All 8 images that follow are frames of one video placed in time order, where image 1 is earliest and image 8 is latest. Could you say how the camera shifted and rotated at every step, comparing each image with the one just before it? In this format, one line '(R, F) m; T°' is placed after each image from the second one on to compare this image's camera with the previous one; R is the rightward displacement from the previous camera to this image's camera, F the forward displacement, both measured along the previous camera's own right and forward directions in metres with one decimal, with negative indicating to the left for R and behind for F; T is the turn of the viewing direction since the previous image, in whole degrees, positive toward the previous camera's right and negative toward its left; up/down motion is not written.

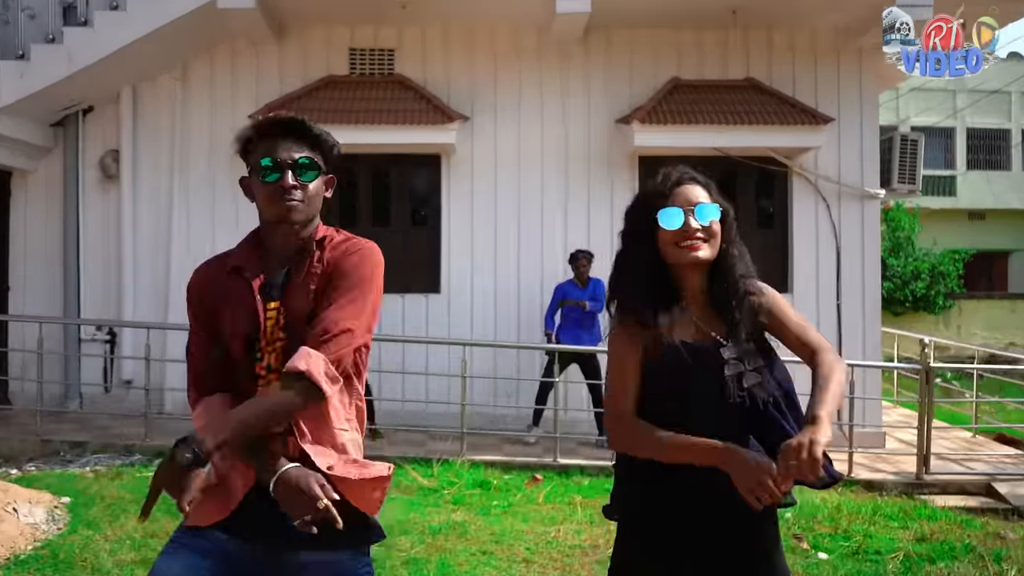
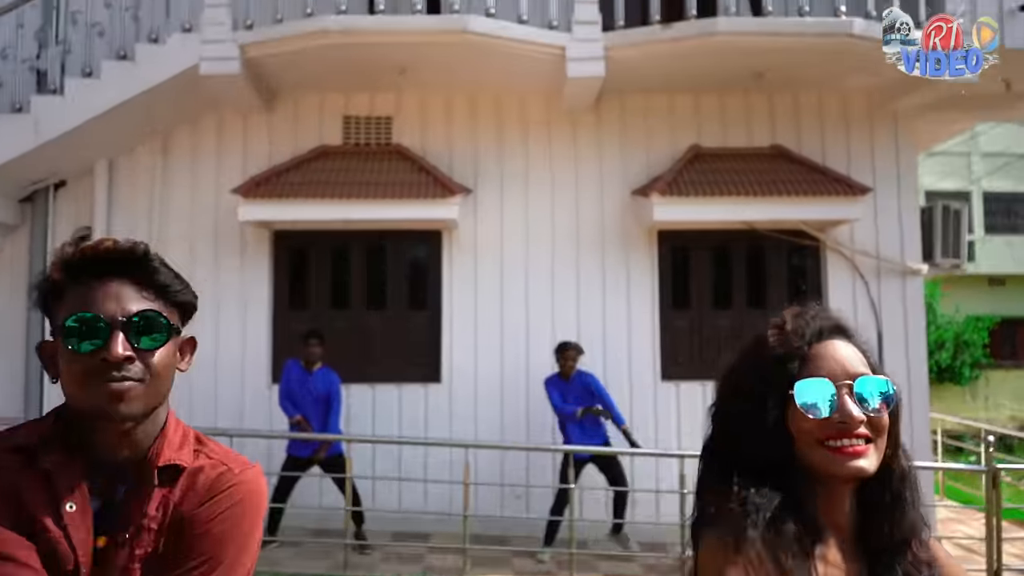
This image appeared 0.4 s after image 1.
(0.0, +0.7) m; 0°
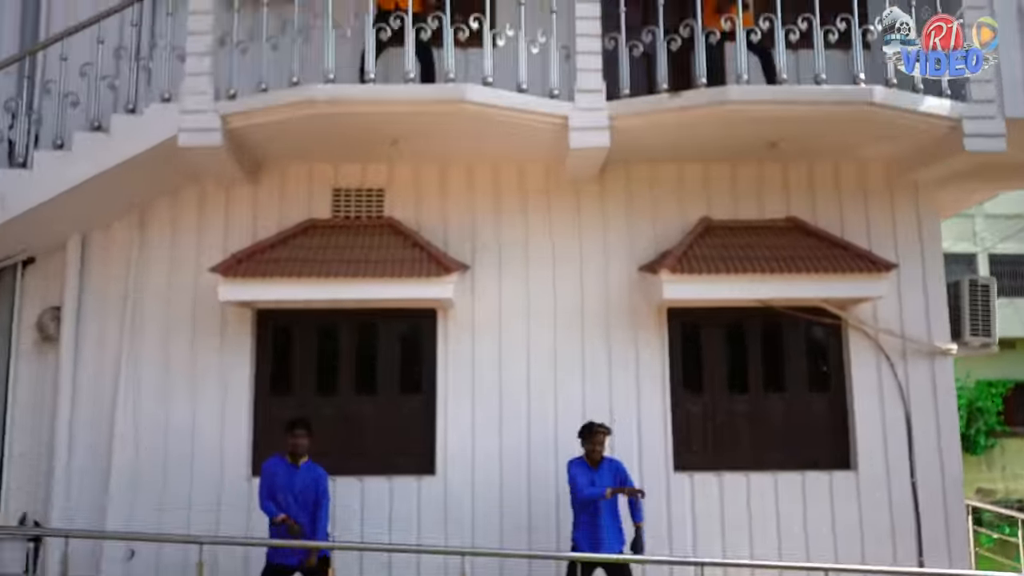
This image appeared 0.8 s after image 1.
(0.0, +0.5) m; 0°
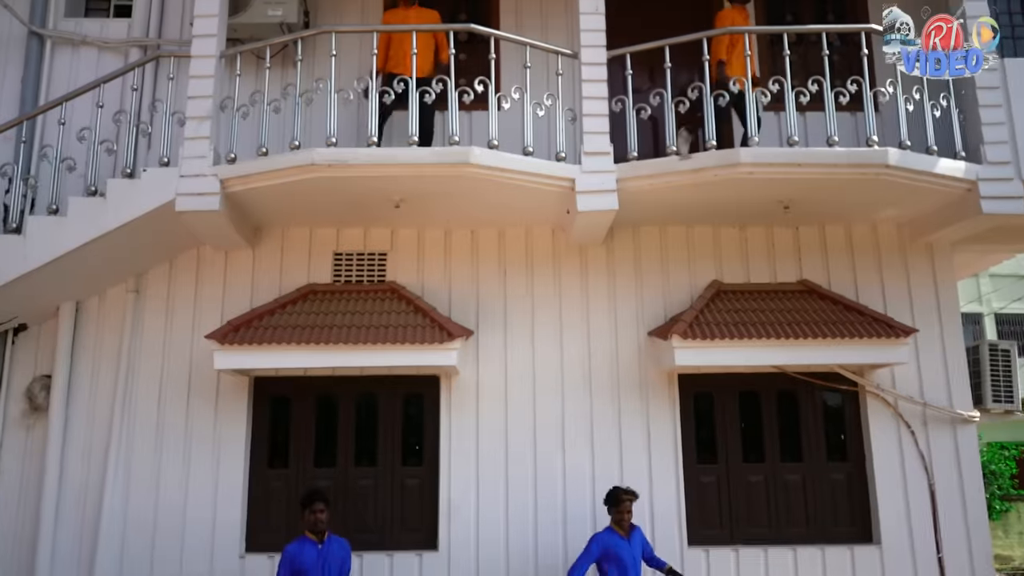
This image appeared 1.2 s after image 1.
(0.0, +0.2) m; 0°
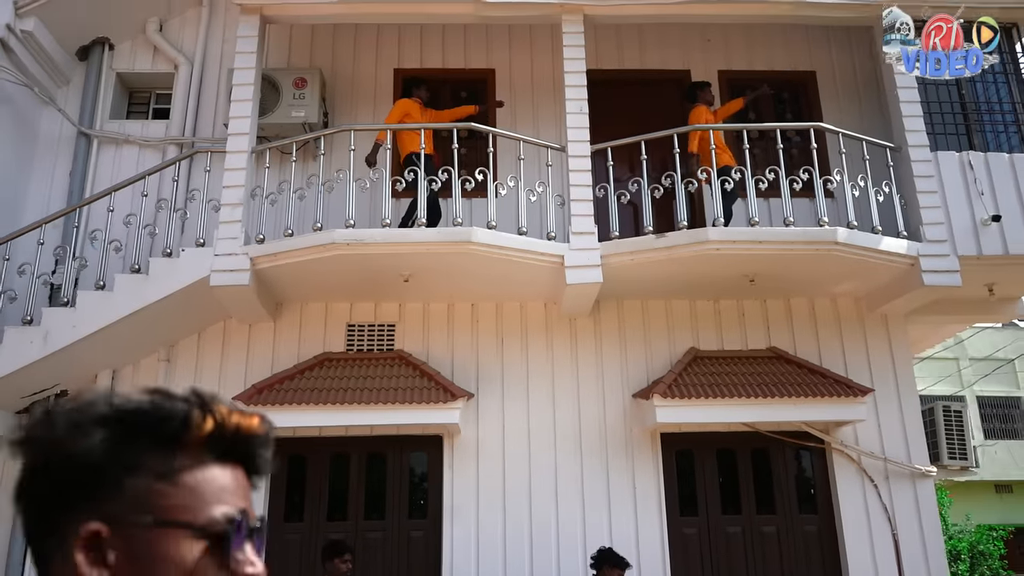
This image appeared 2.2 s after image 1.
(0.0, -0.7) m; +1°
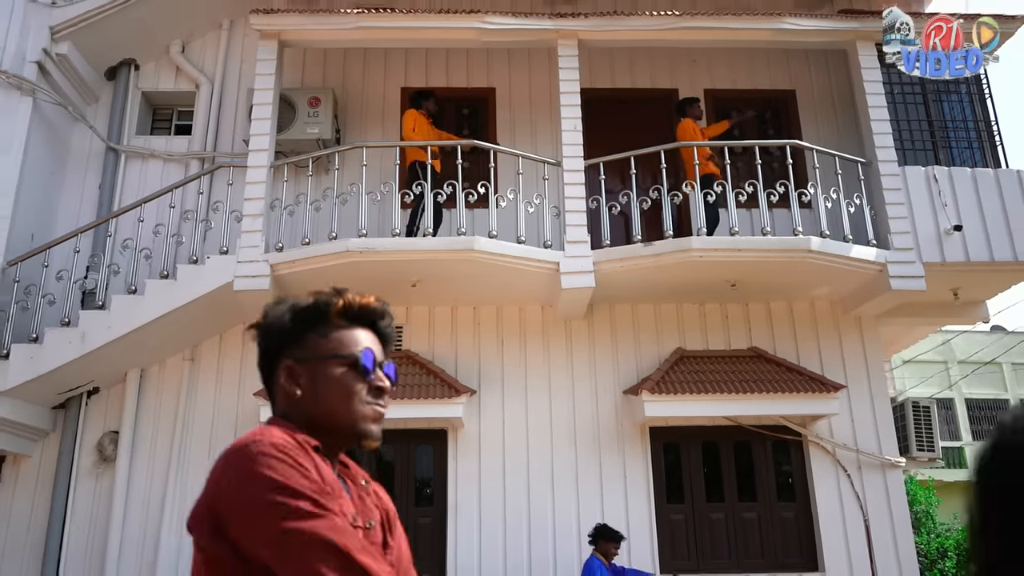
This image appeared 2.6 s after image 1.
(0.0, -0.6) m; 0°
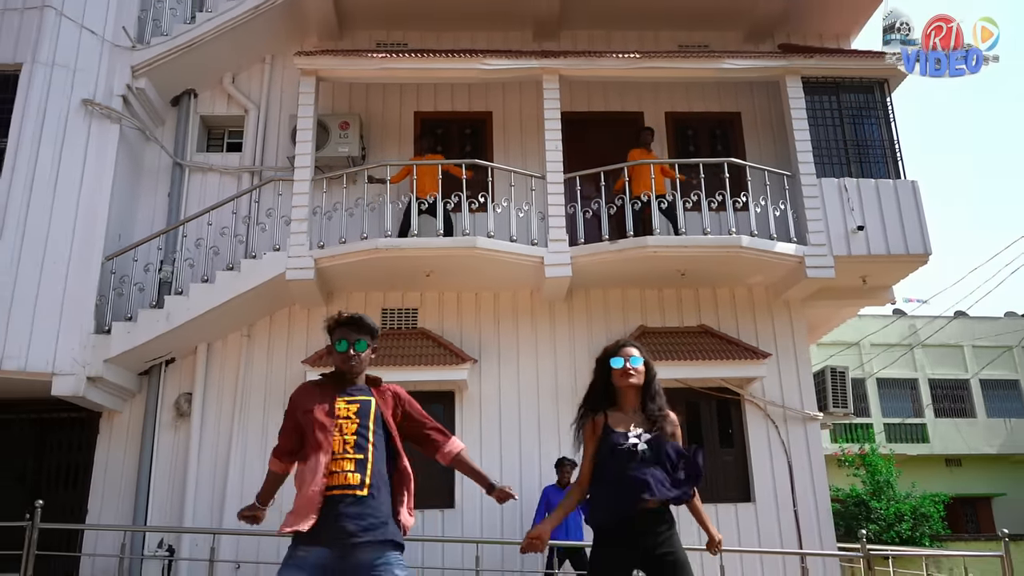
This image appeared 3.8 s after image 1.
(0.0, -1.9) m; 0°
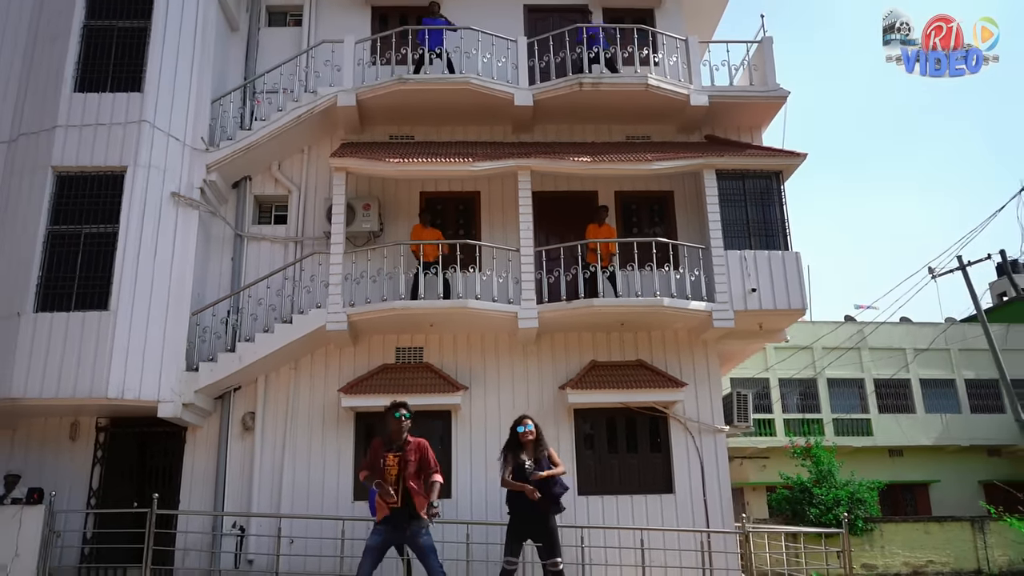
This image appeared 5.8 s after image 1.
(+0.2, -3.1) m; 0°
